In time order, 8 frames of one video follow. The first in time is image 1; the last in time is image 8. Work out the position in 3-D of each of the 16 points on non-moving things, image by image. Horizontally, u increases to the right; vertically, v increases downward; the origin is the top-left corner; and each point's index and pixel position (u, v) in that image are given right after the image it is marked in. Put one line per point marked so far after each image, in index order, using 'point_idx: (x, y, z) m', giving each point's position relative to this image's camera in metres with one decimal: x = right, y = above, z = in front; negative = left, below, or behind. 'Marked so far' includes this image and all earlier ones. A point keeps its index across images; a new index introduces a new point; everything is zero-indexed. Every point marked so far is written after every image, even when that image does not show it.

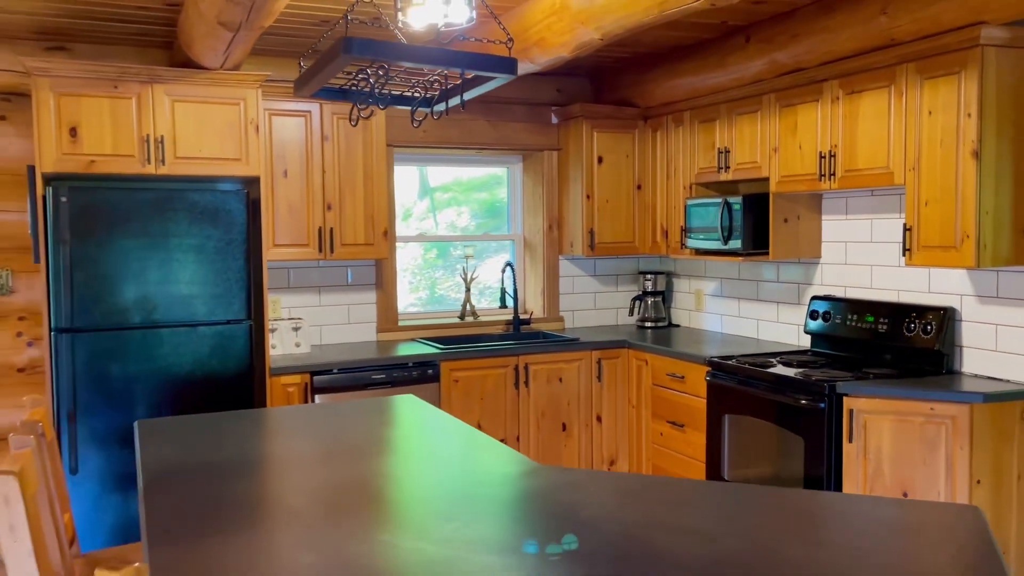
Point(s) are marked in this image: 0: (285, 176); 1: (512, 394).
0: (-0.9, +0.5, +3.5) m
1: (0.0, -0.5, +3.8) m
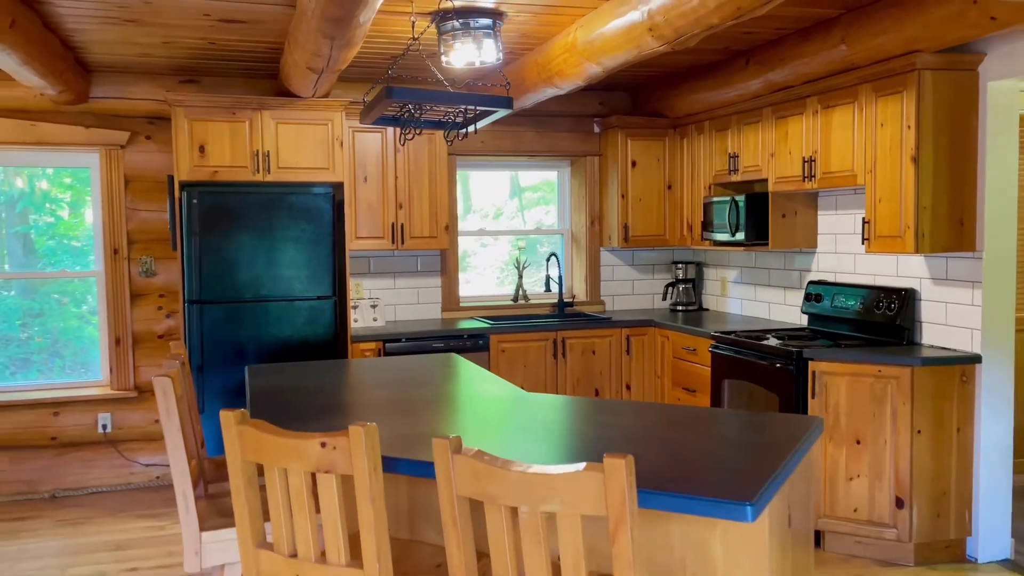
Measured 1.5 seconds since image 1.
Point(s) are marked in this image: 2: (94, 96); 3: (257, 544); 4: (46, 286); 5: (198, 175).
0: (-0.7, +0.5, +4.3) m
1: (+0.2, -0.4, +4.5) m
2: (-2.0, +0.9, +4.2) m
3: (-0.5, -0.5, +1.7) m
4: (-2.2, 0.0, +4.4) m
5: (-1.5, +0.5, +4.0) m
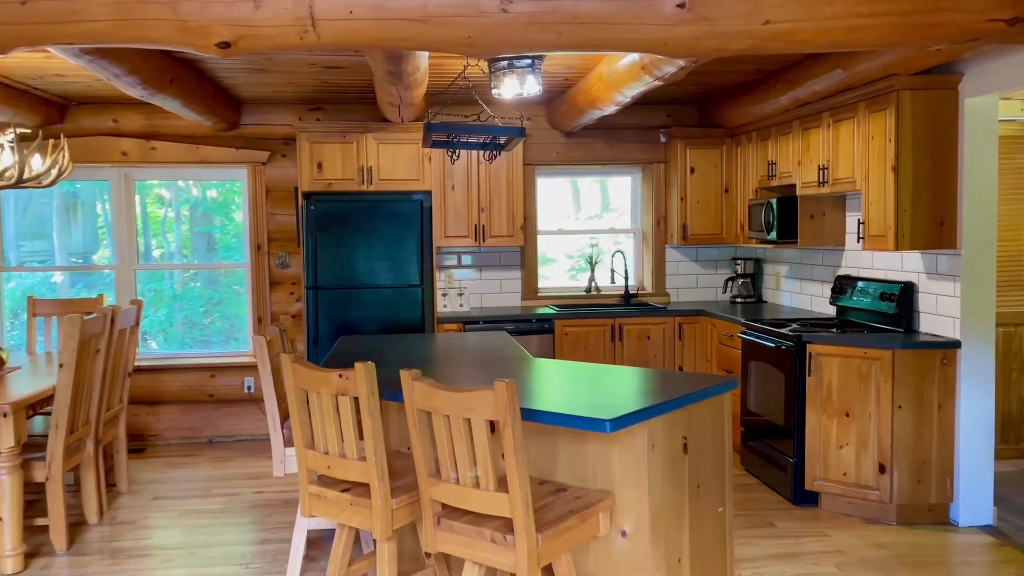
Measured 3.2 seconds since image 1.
0: (-0.4, +0.6, +5.2) m
1: (+0.6, -0.3, +5.2) m
2: (-1.6, +1.0, +5.2) m
3: (-0.6, -0.5, +2.6) m
4: (-1.8, +0.1, +5.5) m
5: (-1.2, +0.6, +5.0) m
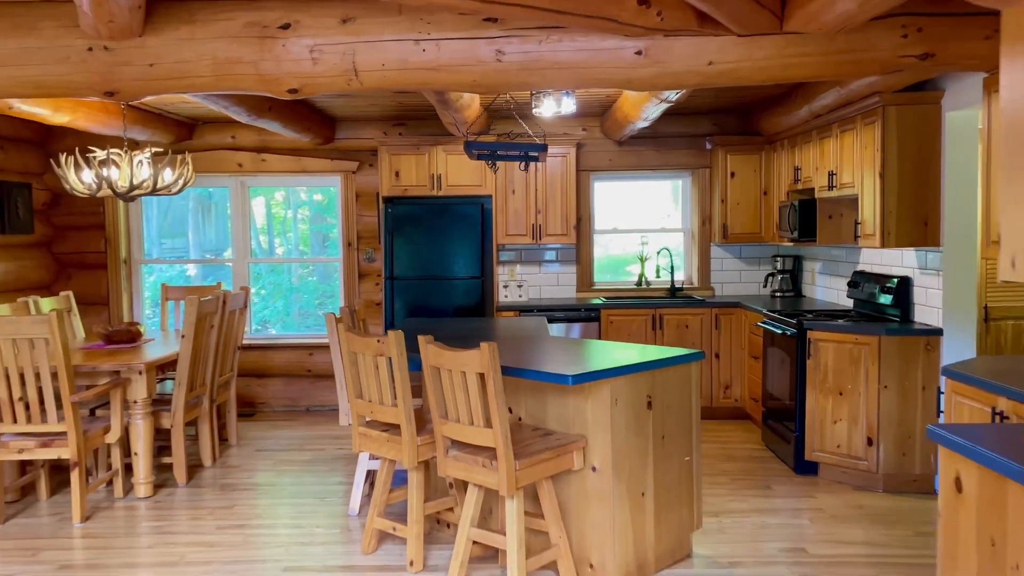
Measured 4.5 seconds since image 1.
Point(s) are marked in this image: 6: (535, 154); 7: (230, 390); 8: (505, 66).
0: (0.0, +0.7, +5.9) m
1: (+0.9, -0.3, +5.7) m
2: (-1.2, +1.1, +6.1) m
3: (-0.6, -0.4, +3.4) m
4: (-1.3, +0.1, +6.4) m
5: (-0.8, +0.7, +5.8) m
6: (+0.1, +0.7, +4.2) m
7: (-1.7, -0.6, +5.2) m
8: (0.0, +0.8, +3.0) m
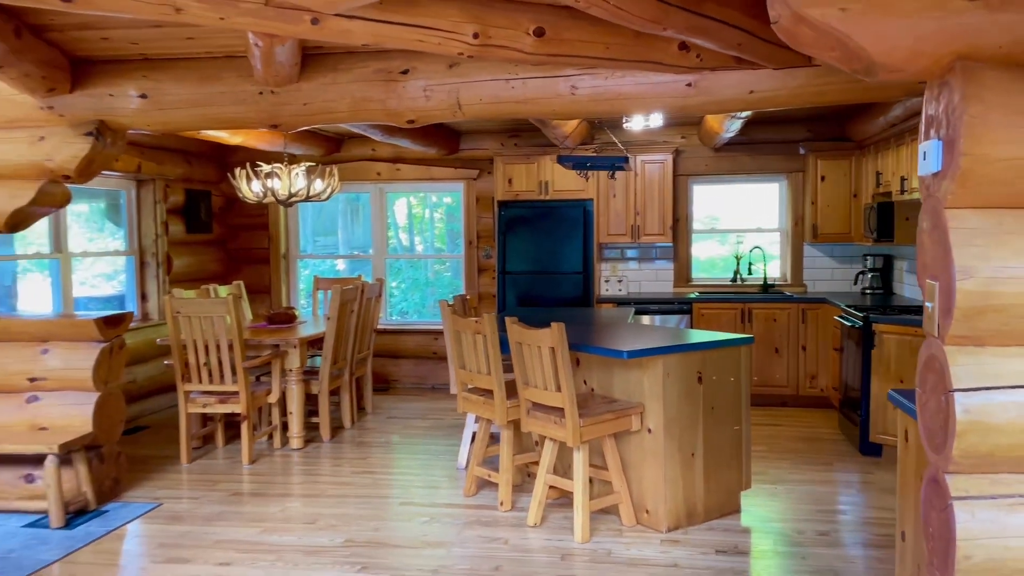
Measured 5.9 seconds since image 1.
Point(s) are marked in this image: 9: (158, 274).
0: (+0.8, +0.7, +6.5) m
1: (+1.7, -0.3, +6.2) m
2: (-0.4, +1.1, +7.0) m
3: (-0.3, -0.4, +4.1) m
4: (-0.5, +0.2, +7.3) m
5: (0.0, +0.7, +6.6) m
6: (+0.6, +0.7, +4.9) m
7: (-1.0, -0.6, +6.1) m
8: (+0.3, +0.8, +3.7) m
9: (-2.6, +0.1, +6.3) m
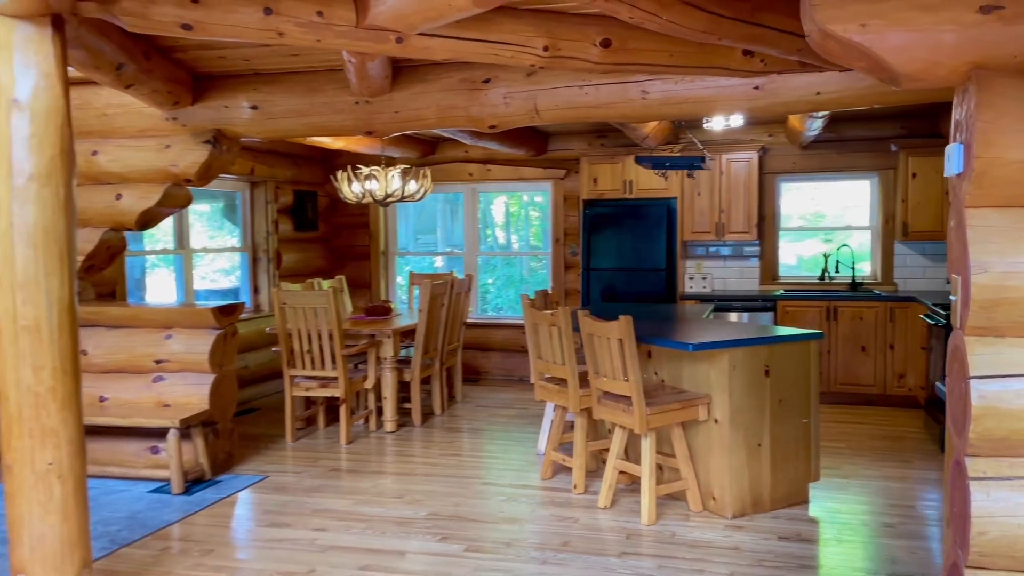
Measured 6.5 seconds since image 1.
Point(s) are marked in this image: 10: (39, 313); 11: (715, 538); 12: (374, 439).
0: (+1.4, +0.7, +6.6) m
1: (+2.3, -0.3, +6.2) m
2: (+0.3, +1.2, +7.2) m
3: (+0.1, -0.4, +4.4) m
4: (+0.3, +0.2, +7.5) m
5: (+0.6, +0.7, +6.8) m
6: (+1.1, +0.7, +5.0) m
7: (-0.4, -0.5, +6.4) m
8: (+0.6, +0.8, +3.9) m
9: (-1.9, +0.2, +6.8) m
10: (-1.5, -0.1, +2.7) m
11: (+0.9, -1.1, +3.6) m
12: (-0.9, -1.0, +5.4) m
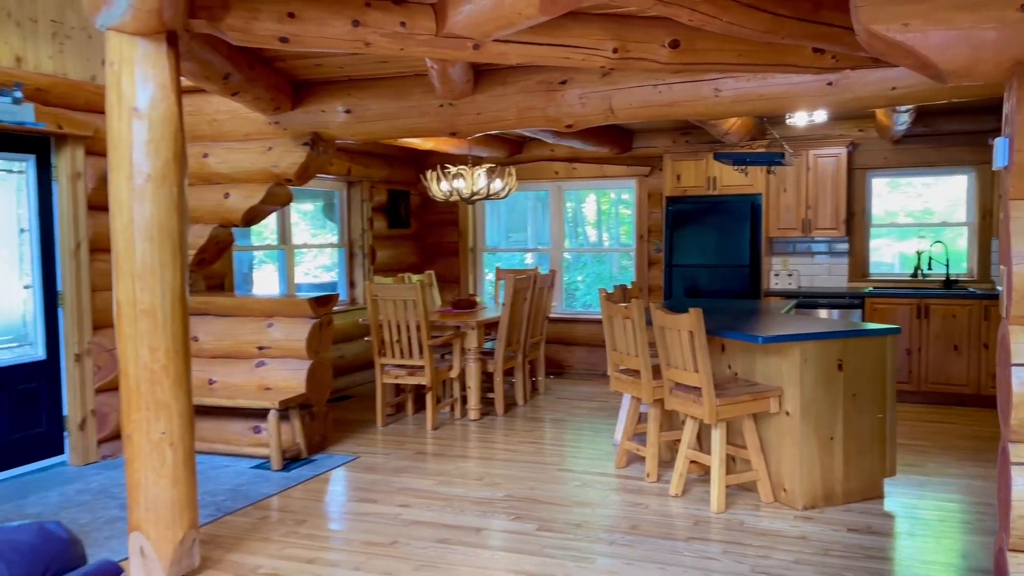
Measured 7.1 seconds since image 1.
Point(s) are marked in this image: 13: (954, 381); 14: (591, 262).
0: (+2.1, +0.7, +6.6) m
1: (+2.9, -0.2, +6.1) m
2: (+1.1, +1.2, +7.3) m
3: (+0.5, -0.3, +4.5) m
4: (+1.1, +0.3, +7.6) m
5: (+1.3, +0.8, +6.8) m
6: (+1.6, +0.7, +5.0) m
7: (+0.2, -0.5, +6.6) m
8: (+1.0, +0.9, +4.0) m
9: (-1.2, +0.2, +7.1) m
10: (-1.3, 0.0, +3.1) m
11: (+1.2, -1.0, +3.7) m
12: (-0.3, -0.9, +5.7) m
13: (+3.1, -0.7, +6.1) m
14: (+0.7, +0.2, +7.8) m
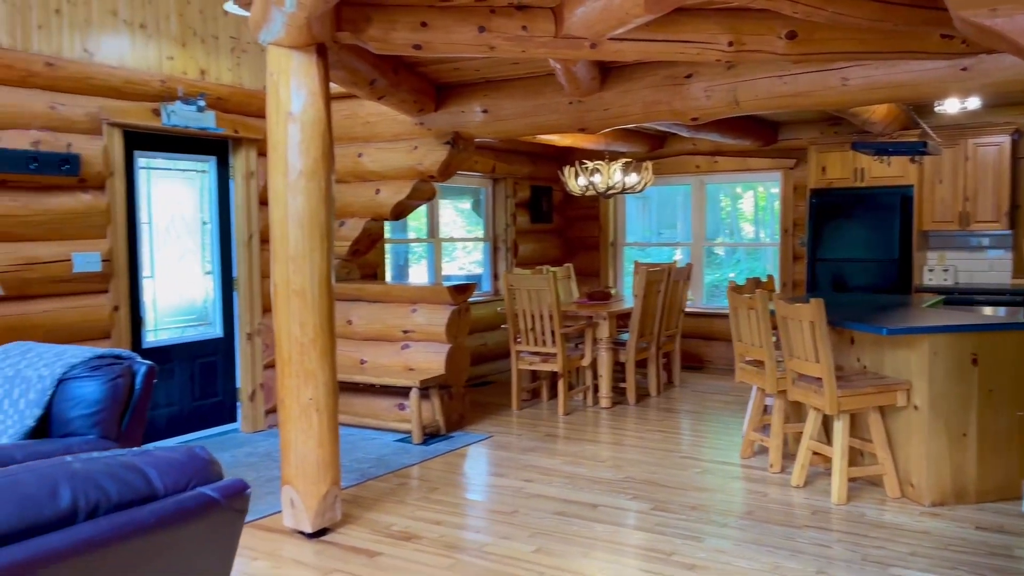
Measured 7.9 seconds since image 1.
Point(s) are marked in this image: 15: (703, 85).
0: (+3.1, +0.8, +6.3) m
1: (+3.8, -0.2, +5.7) m
2: (+2.3, +1.2, +7.2) m
3: (+1.2, -0.3, +4.6) m
4: (+2.3, +0.3, +7.5) m
5: (+2.4, +0.8, +6.7) m
6: (+2.3, +0.8, +4.9) m
7: (+1.3, -0.4, +6.7) m
8: (+1.6, +0.9, +3.9) m
9: (0.0, +0.3, +7.5) m
10: (-0.8, 0.0, +3.5) m
11: (+1.7, -1.0, +3.6) m
12: (+0.5, -0.9, +5.8) m
13: (+4.1, -0.6, +5.6) m
14: (+2.0, +0.3, +7.8) m
15: (+1.0, +1.0, +4.3) m
